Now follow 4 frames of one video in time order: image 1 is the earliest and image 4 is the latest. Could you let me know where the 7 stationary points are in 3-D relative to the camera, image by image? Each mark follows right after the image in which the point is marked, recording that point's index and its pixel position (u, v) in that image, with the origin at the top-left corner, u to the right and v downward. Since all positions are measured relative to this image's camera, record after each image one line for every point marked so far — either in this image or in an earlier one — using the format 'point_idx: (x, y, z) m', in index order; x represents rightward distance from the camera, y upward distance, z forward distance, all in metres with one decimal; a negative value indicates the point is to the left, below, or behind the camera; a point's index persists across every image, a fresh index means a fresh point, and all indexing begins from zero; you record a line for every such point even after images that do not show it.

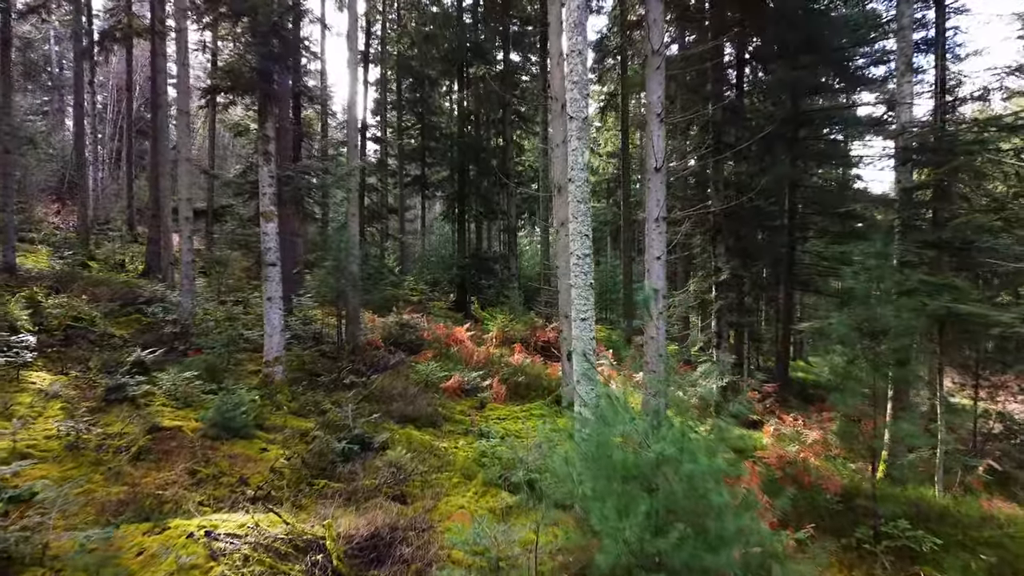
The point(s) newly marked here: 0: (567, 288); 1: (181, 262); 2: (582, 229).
0: (+0.8, 0.0, +9.8) m
1: (-5.3, +0.4, +11.2) m
2: (+0.6, +0.5, +5.7) m
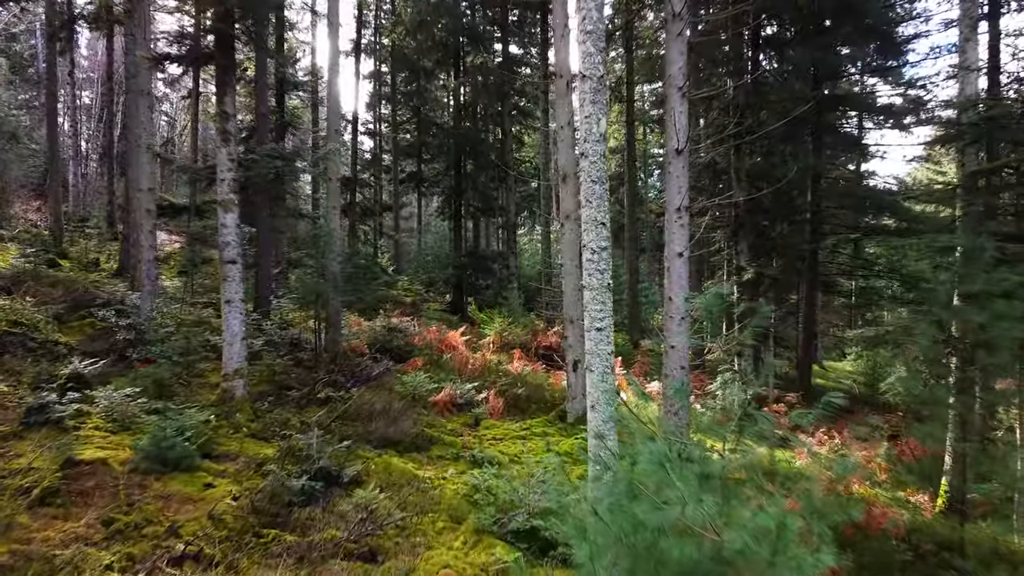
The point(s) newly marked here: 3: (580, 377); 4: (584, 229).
0: (+0.7, 0.0, +8.7) m
1: (-5.3, +0.4, +10.1) m
2: (+0.6, +0.5, +4.6) m
3: (+0.8, -1.1, +8.6) m
4: (+0.5, +0.4, +4.6) m
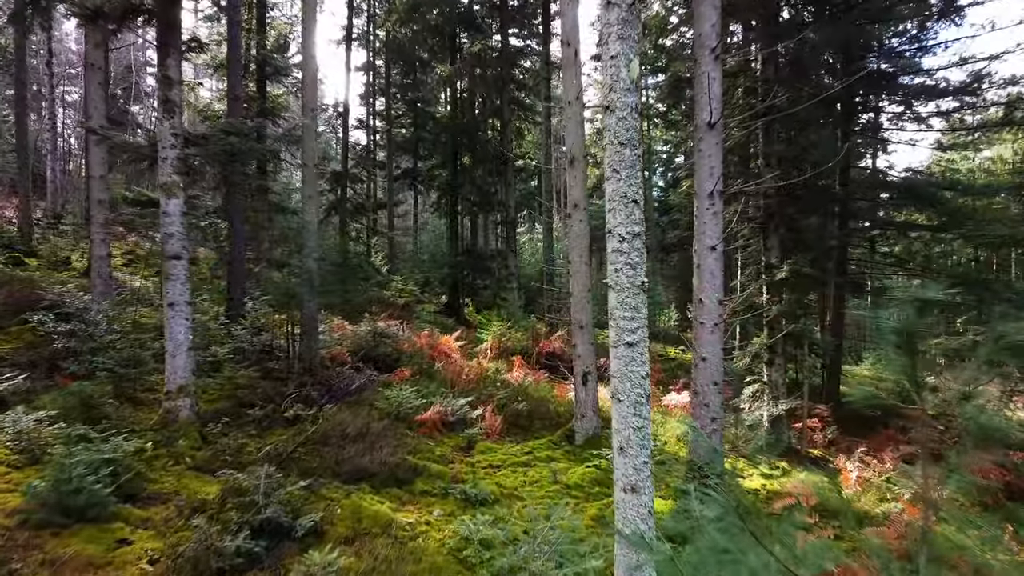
0: (+0.7, 0.0, +7.5) m
1: (-5.3, +0.4, +8.9) m
2: (+0.6, +0.5, +3.4) m
3: (+0.8, -1.1, +7.5) m
4: (+0.5, +0.4, +3.4) m
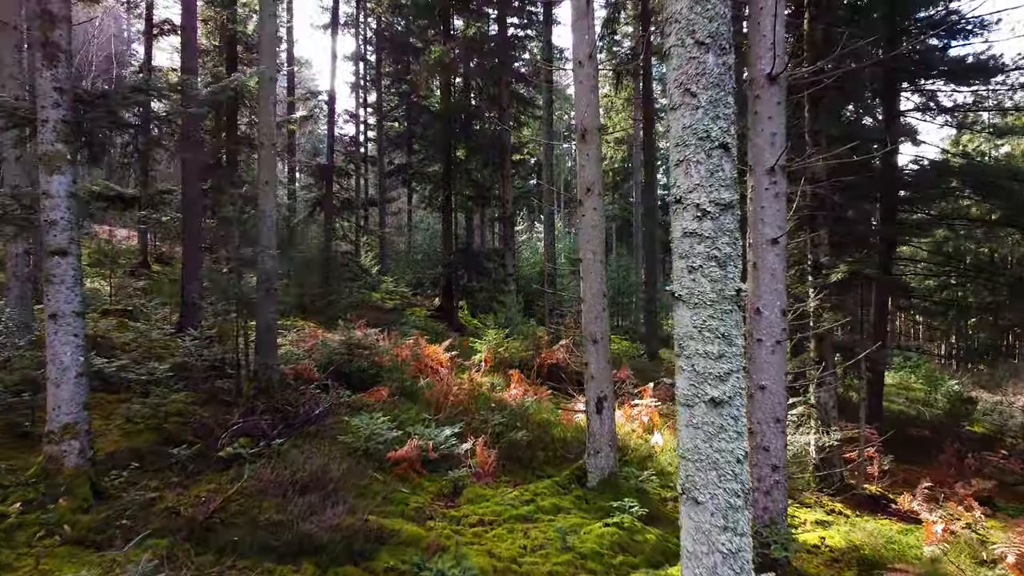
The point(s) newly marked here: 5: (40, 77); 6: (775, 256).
0: (+0.7, -0.1, +6.0) m
1: (-5.3, +0.3, +7.5) m
2: (+0.5, +0.4, +1.9) m
3: (+0.8, -1.1, +6.0) m
4: (+0.5, +0.3, +2.0) m
5: (-3.0, +1.3, +4.5) m
6: (+1.7, +0.2, +4.6) m
